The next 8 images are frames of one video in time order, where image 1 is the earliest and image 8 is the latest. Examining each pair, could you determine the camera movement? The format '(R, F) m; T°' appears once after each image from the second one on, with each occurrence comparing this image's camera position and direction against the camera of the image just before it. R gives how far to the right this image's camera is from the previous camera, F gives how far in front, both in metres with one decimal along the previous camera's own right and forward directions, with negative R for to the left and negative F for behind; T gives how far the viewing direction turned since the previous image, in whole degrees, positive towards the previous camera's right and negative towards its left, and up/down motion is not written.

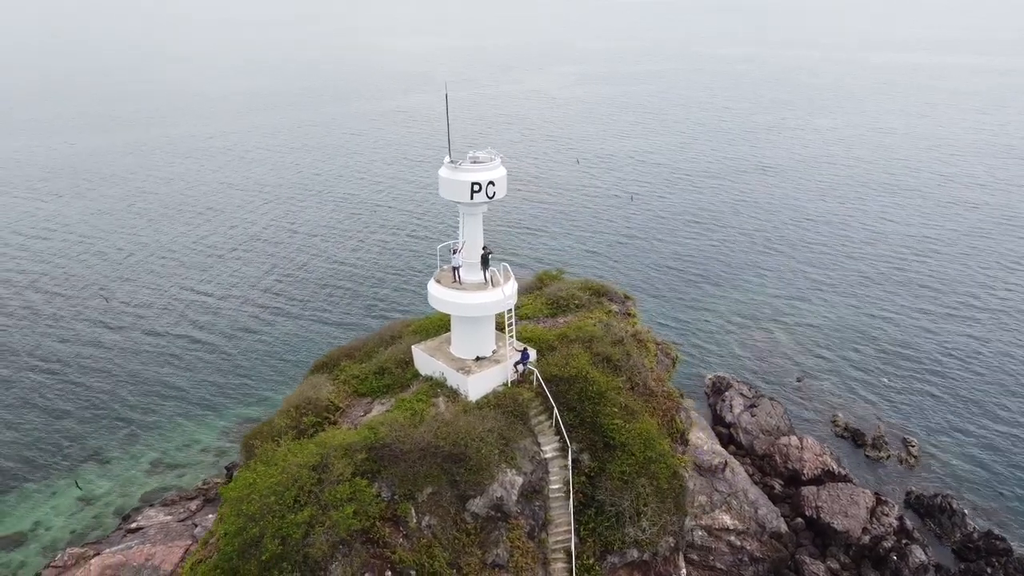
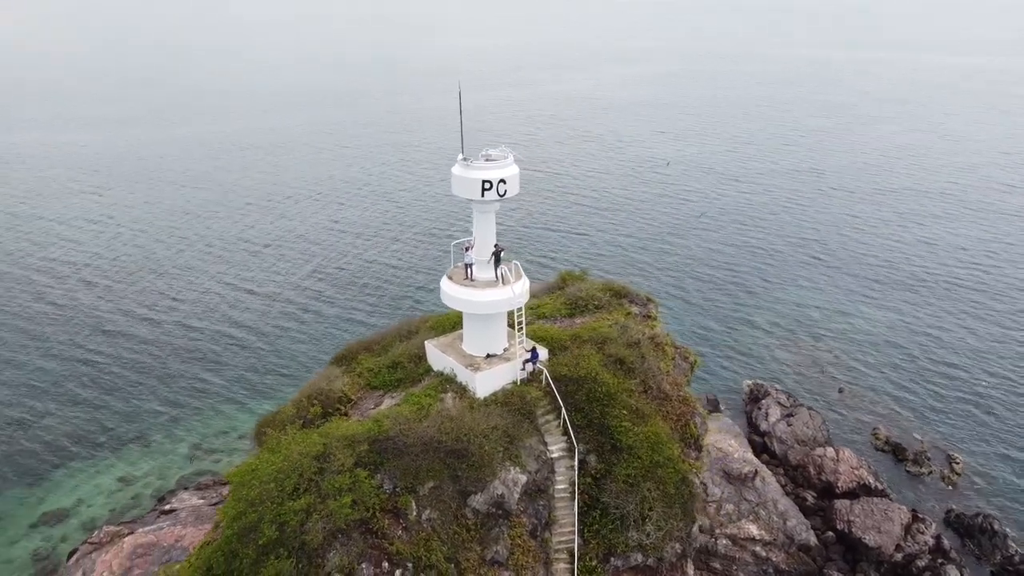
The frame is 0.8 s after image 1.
(+1.2, 0.0) m; -4°
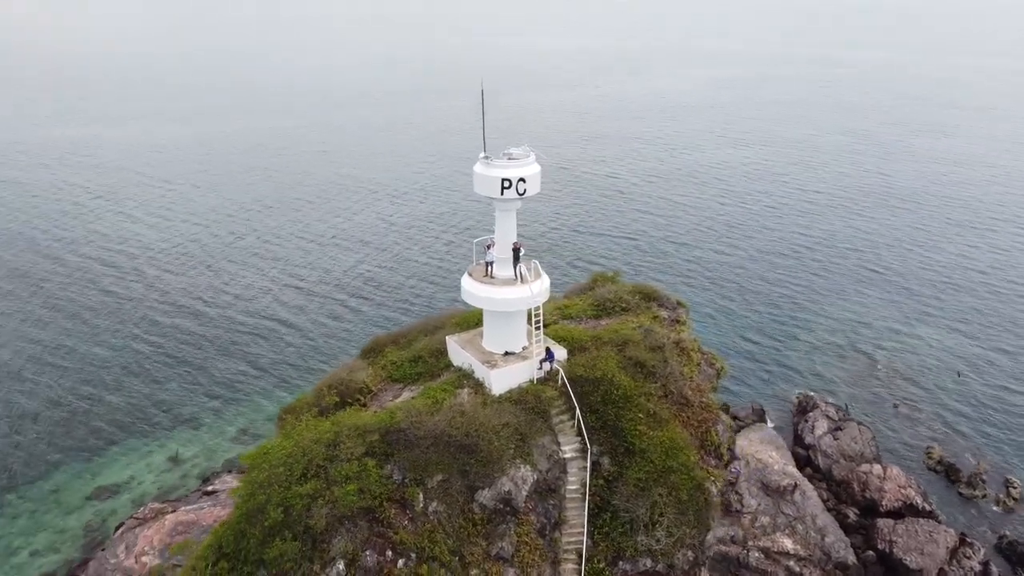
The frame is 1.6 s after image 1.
(+1.3, -0.1) m; -5°
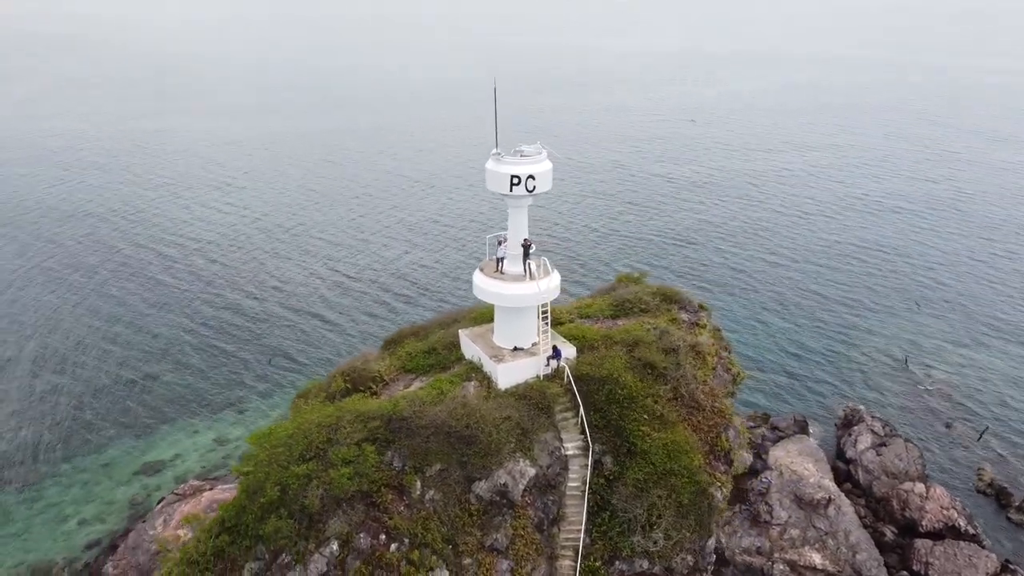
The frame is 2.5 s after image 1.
(+1.7, -0.2) m; -5°
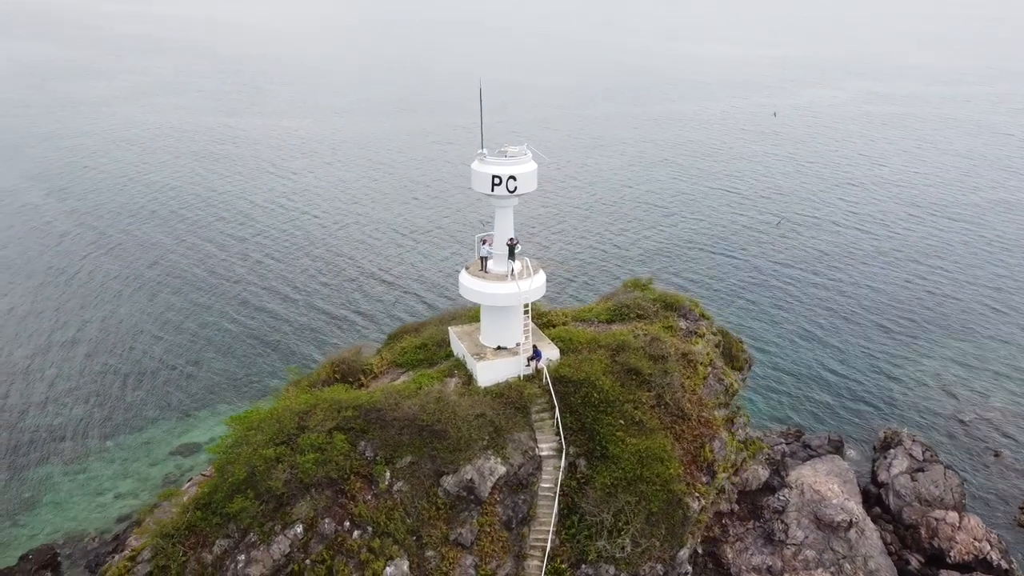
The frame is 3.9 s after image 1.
(+2.6, -0.1) m; -6°
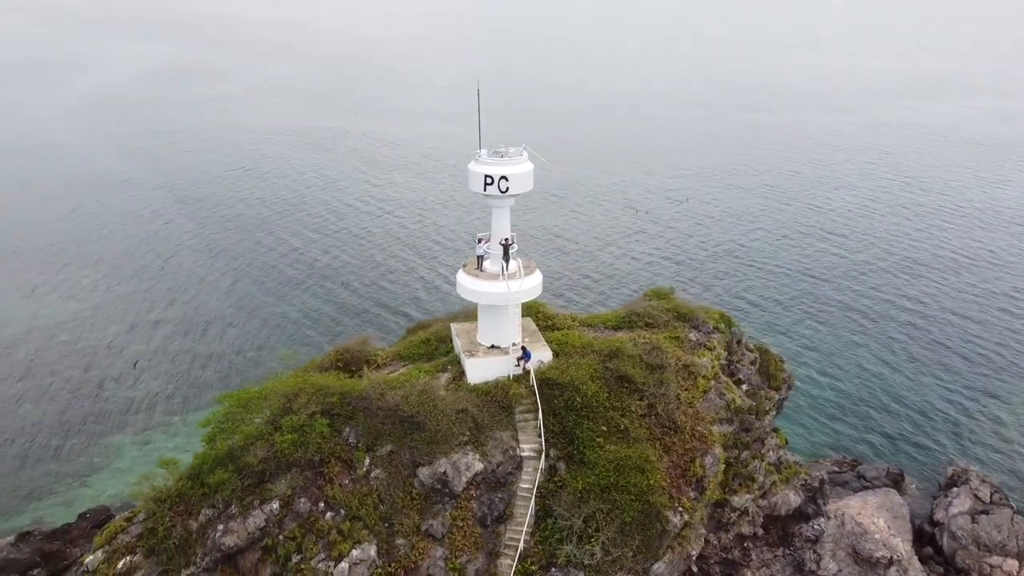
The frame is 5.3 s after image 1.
(+3.2, 0.0) m; -8°
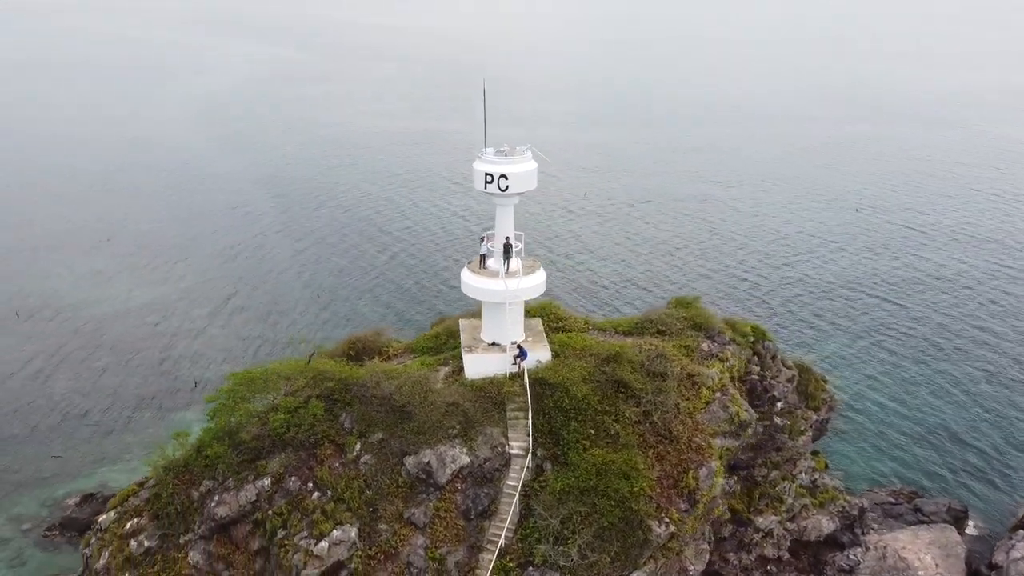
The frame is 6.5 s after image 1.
(+2.9, 0.0) m; -7°
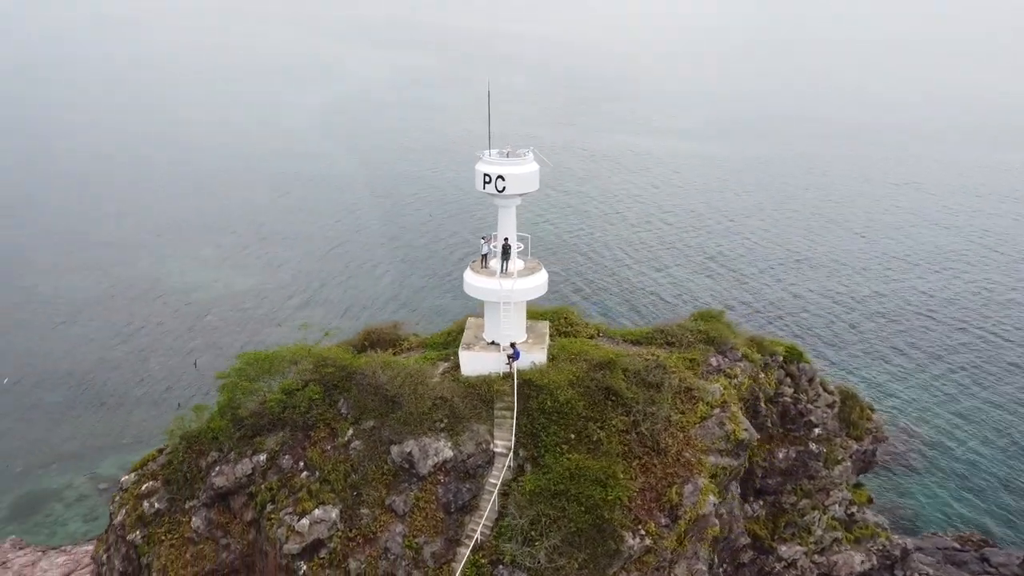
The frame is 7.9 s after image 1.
(+3.5, +0.1) m; -9°
